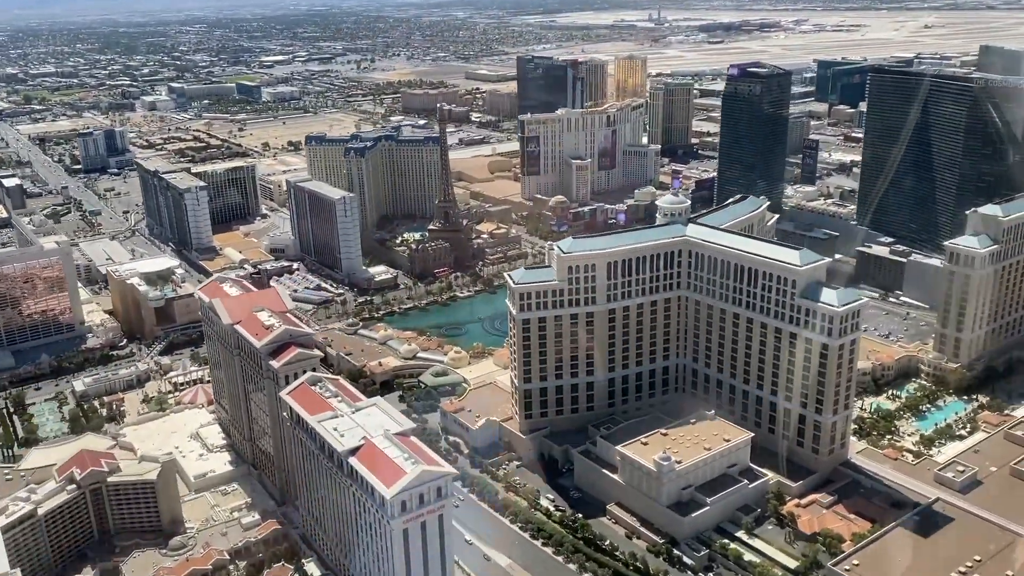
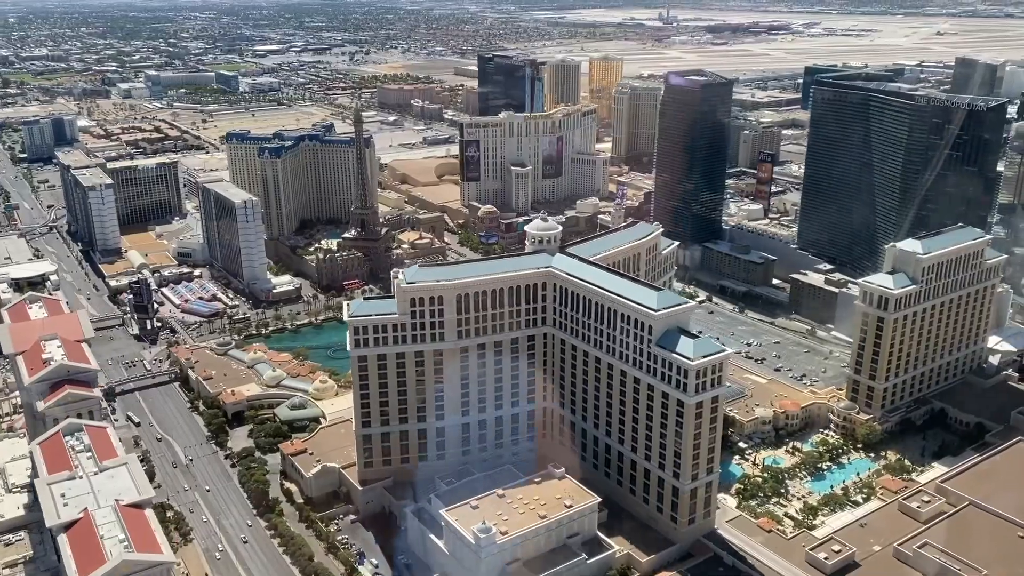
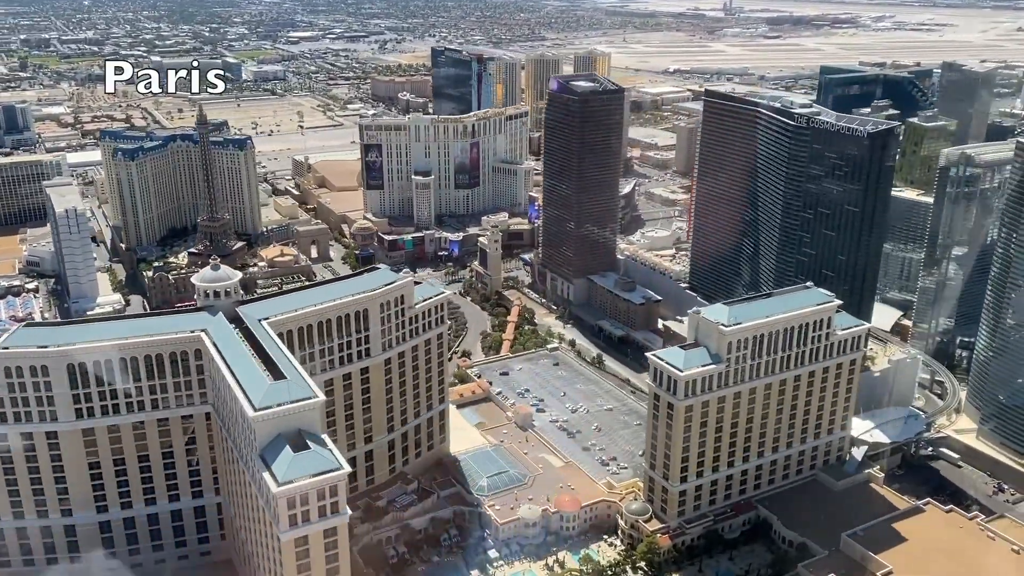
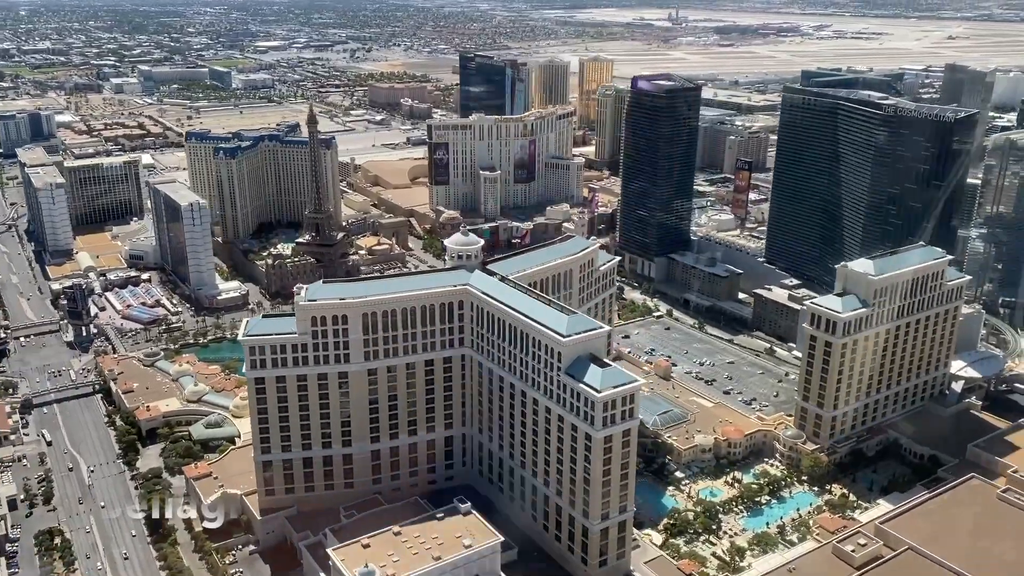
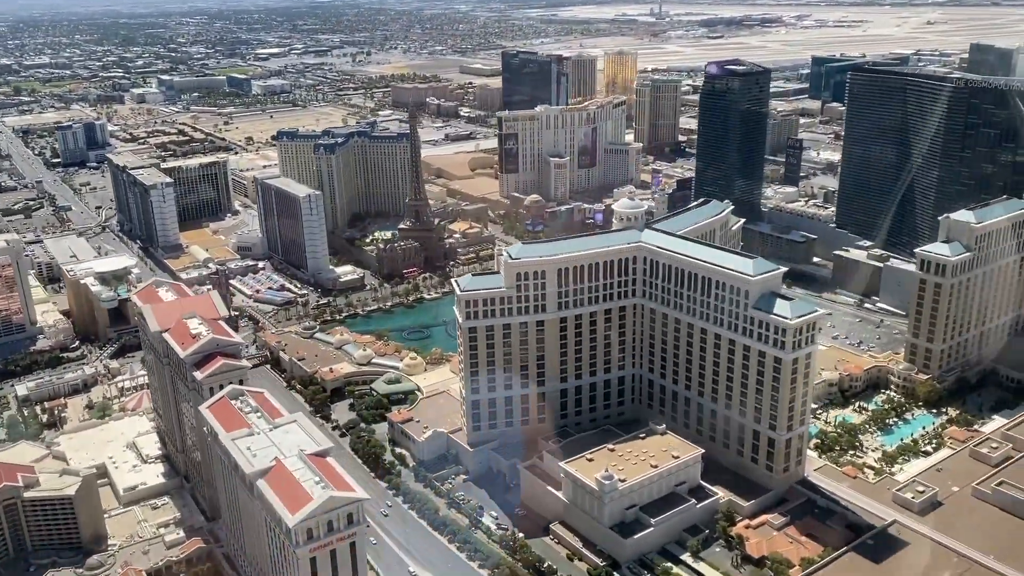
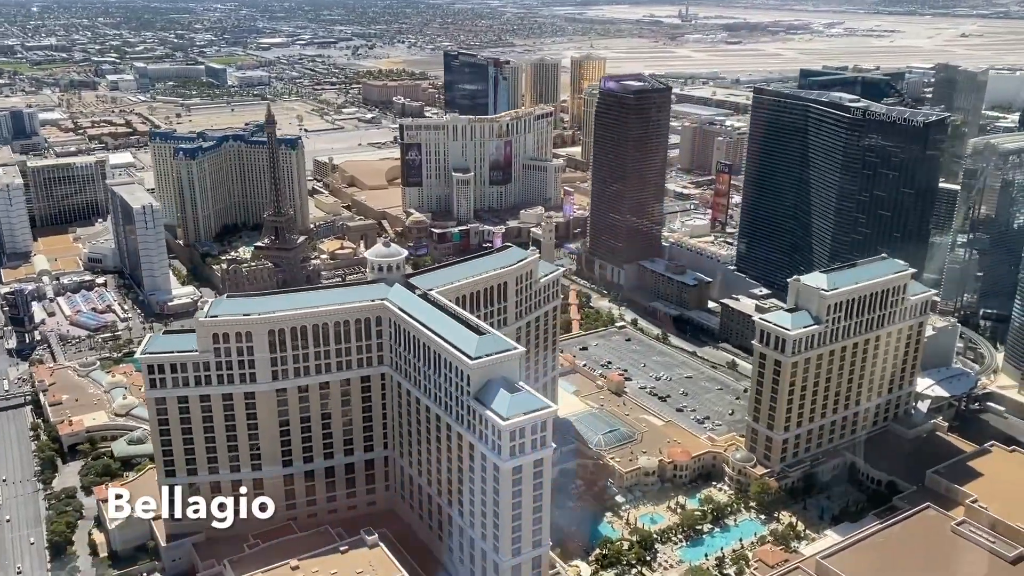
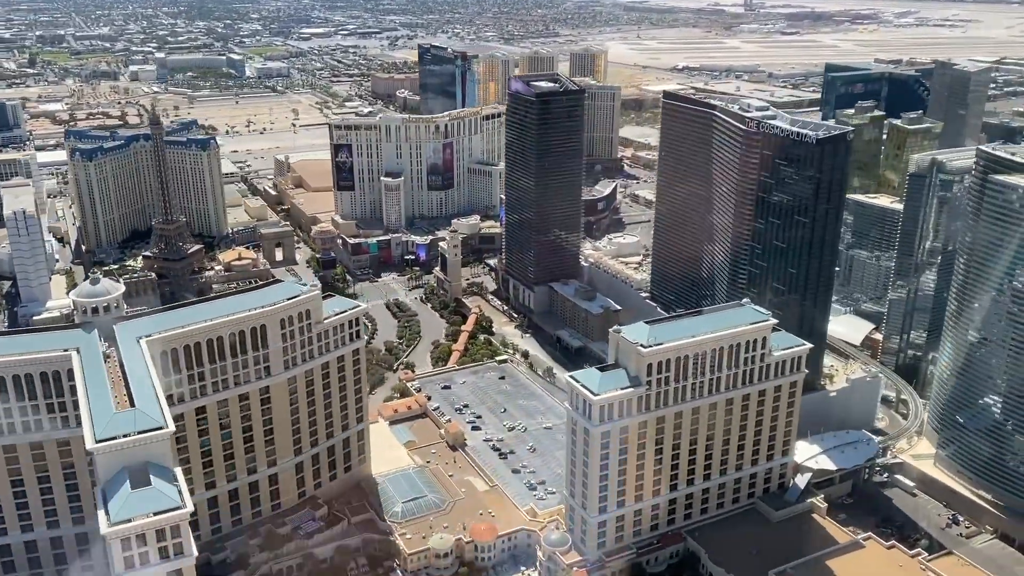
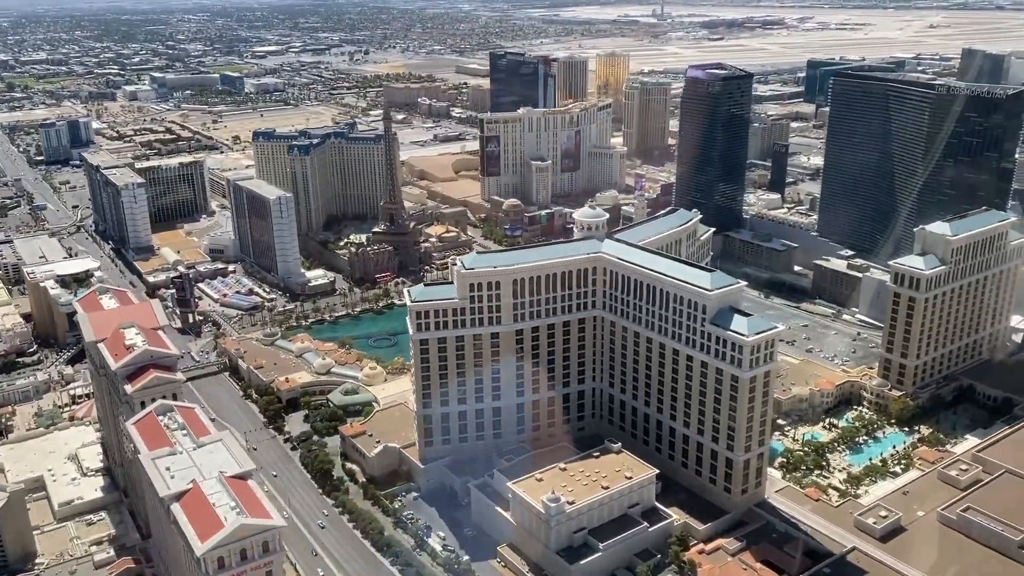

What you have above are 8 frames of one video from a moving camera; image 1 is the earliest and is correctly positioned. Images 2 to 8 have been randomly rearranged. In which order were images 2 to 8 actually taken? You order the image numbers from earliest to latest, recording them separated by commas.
5, 8, 2, 4, 6, 3, 7
